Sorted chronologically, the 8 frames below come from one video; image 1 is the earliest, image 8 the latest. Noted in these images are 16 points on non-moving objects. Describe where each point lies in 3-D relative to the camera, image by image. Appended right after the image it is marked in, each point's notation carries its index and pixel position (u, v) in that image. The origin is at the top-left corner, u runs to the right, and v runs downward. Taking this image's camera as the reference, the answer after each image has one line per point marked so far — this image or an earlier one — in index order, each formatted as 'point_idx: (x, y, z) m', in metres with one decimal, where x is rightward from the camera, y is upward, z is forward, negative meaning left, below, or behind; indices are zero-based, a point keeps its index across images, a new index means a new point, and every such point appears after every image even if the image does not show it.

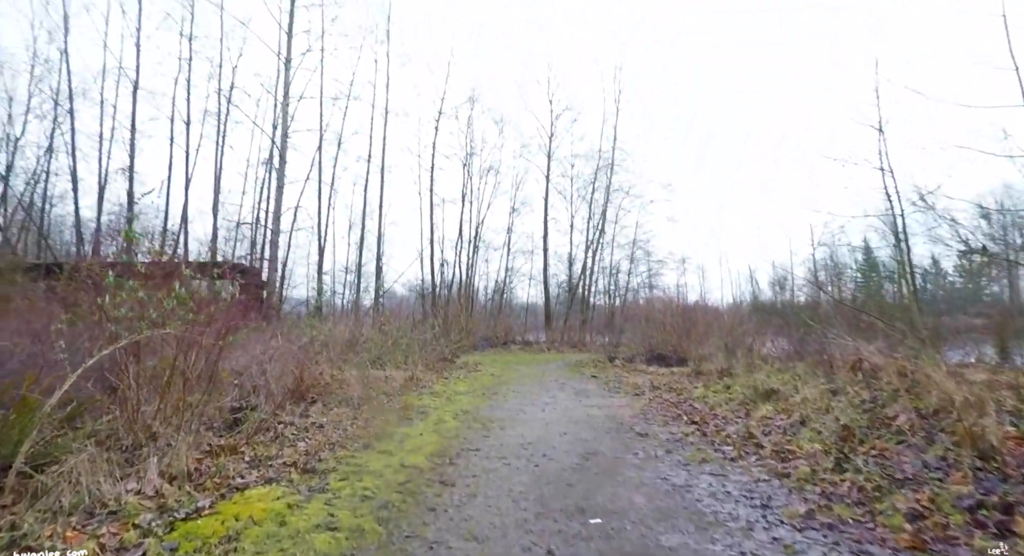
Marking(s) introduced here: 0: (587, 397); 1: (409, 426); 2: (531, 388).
0: (+1.5, -2.3, +11.6) m
1: (-1.5, -2.2, +9.0) m
2: (+0.5, -2.4, +13.2) m
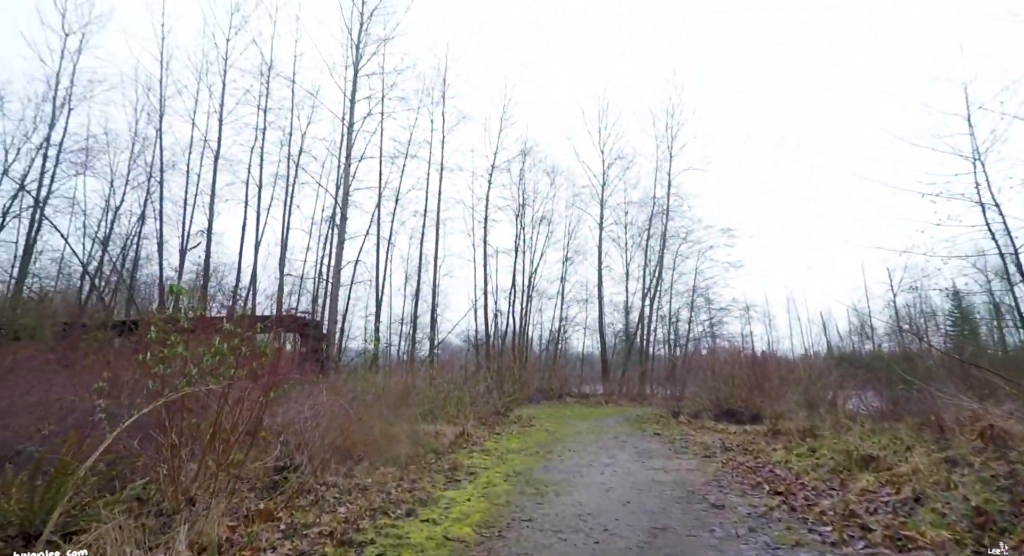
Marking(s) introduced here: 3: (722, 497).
0: (+2.5, -3.2, +10.7) m
1: (-0.8, -2.9, +8.3) m
2: (+1.6, -3.5, +12.3) m
3: (+2.5, -2.6, +7.1) m
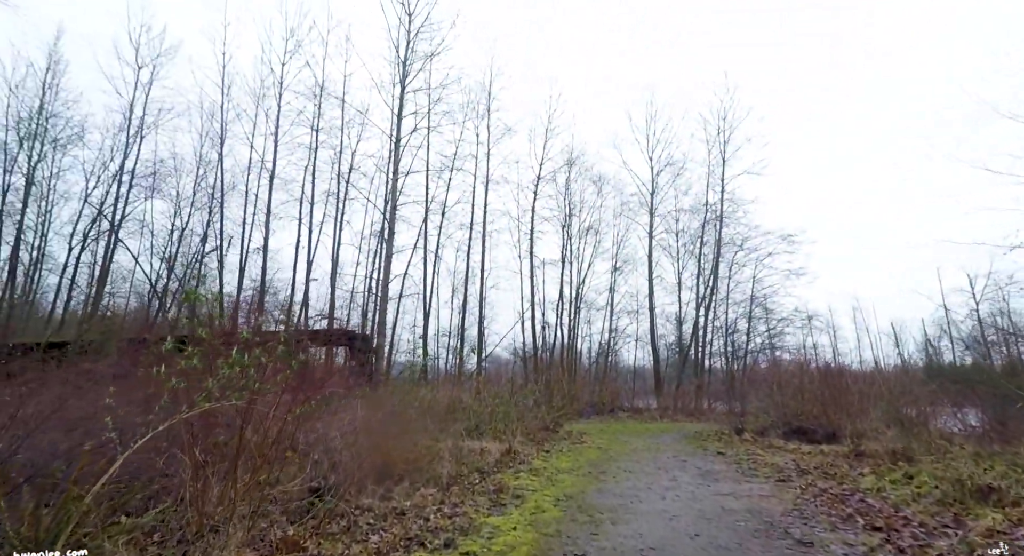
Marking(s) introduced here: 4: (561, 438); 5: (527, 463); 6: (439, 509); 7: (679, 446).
0: (+3.3, -3.3, +9.7) m
1: (-0.1, -3.0, +7.6) m
2: (+2.6, -3.6, +11.3) m
3: (+3.0, -2.6, +6.1) m
4: (+1.4, -4.6, +17.4) m
5: (+0.3, -3.6, +11.5) m
6: (-1.0, -3.0, +7.9) m
7: (+4.0, -4.1, +14.4) m
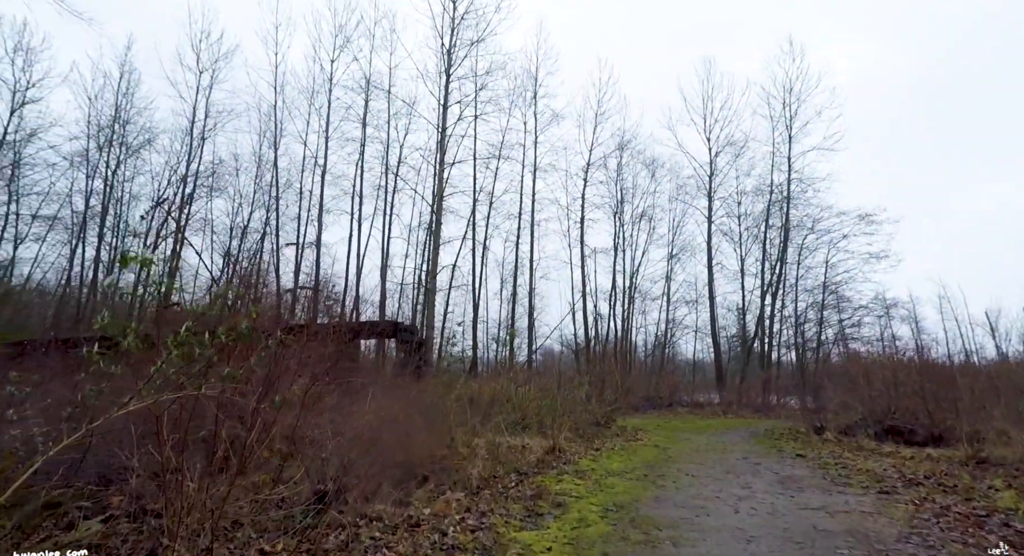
0: (+3.9, -2.8, +8.1) m
1: (+0.3, -2.6, +6.3) m
2: (+3.3, -3.2, +9.8) m
3: (+3.3, -2.2, +4.5) m
4: (+2.7, -4.1, +15.9) m
5: (+1.0, -3.1, +10.2) m
6: (-0.6, -2.7, +6.7) m
7: (+5.0, -3.6, +12.7) m
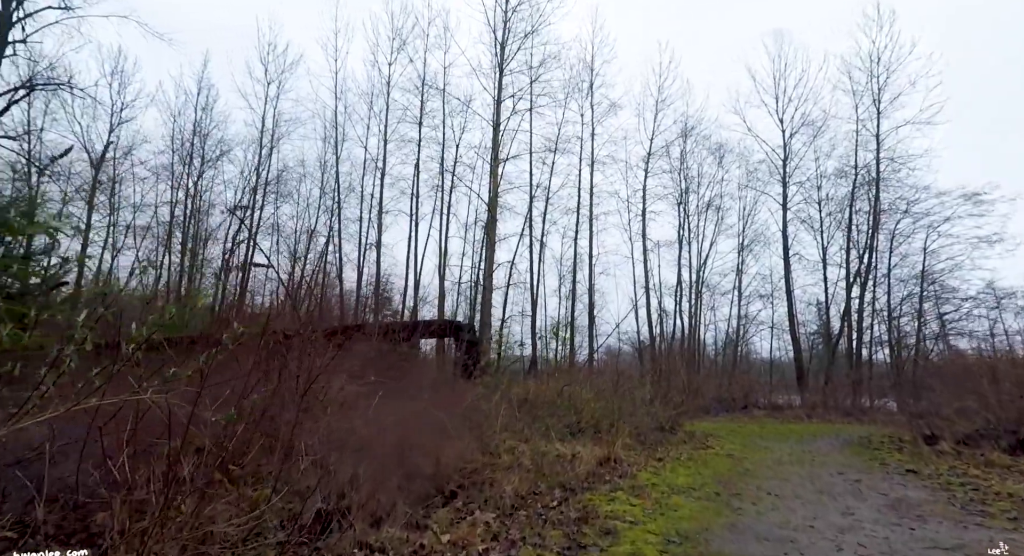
0: (+4.3, -2.5, +6.3) m
1: (+0.5, -2.4, +4.9) m
2: (+3.9, -2.9, +8.1) m
3: (+3.3, -1.9, +2.9) m
4: (+4.0, -3.9, +14.3) m
5: (+1.7, -2.9, +8.8) m
6: (-0.2, -2.4, +5.4) m
7: (+6.0, -3.3, +10.8) m
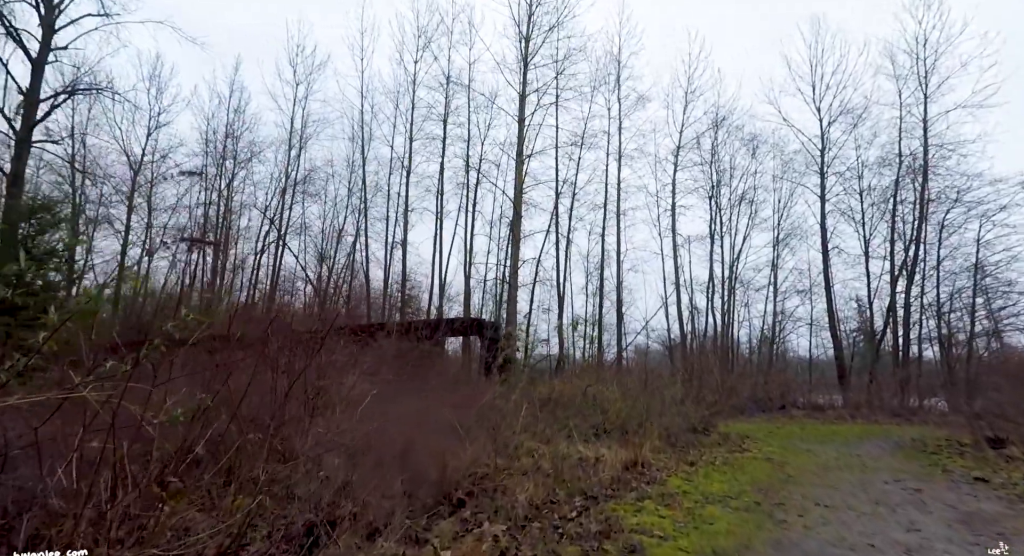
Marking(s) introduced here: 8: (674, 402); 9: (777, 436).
0: (+4.4, -2.3, +5.4) m
1: (+0.6, -2.2, +4.2) m
2: (+4.1, -2.7, +7.2) m
3: (+3.3, -1.7, +2.0) m
4: (+4.5, -3.7, +13.4) m
5: (+1.9, -2.7, +8.0) m
6: (-0.2, -2.3, +4.7) m
7: (+6.3, -3.1, +9.8) m
8: (+4.2, -3.3, +15.8) m
9: (+6.9, -4.1, +15.7) m
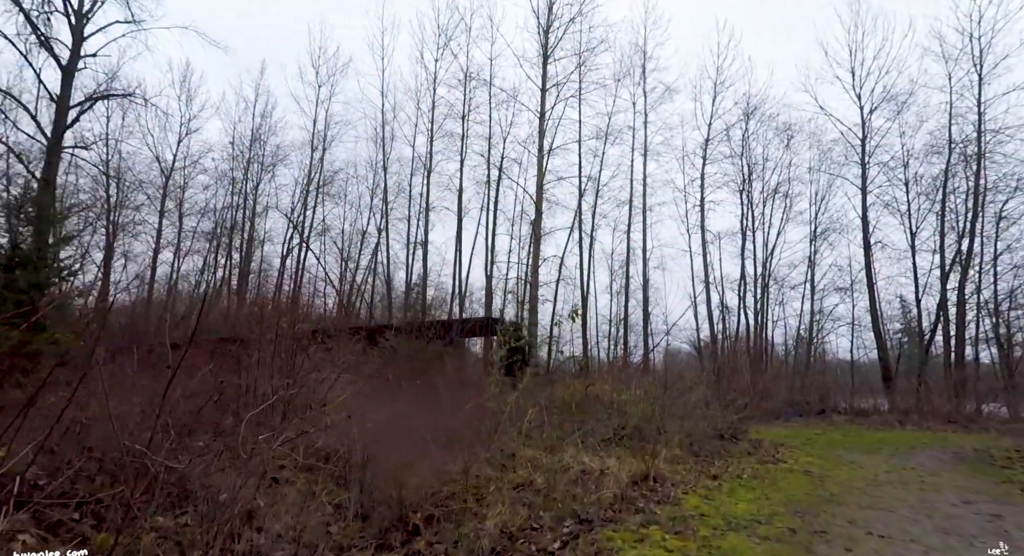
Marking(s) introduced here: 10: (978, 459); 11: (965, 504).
0: (+4.1, -2.1, +4.0) m
1: (+0.2, -2.0, +2.9) m
2: (+3.9, -2.4, +5.8) m
3: (+2.8, -1.4, +0.7) m
4: (+4.6, -3.4, +11.9) m
5: (+1.8, -2.5, +6.7) m
6: (-0.5, -2.0, +3.5) m
7: (+6.2, -2.8, +8.3) m
8: (+4.5, -3.1, +14.4) m
9: (+7.2, -3.9, +14.1) m
10: (+8.6, -3.3, +11.2) m
11: (+5.5, -2.7, +7.4) m
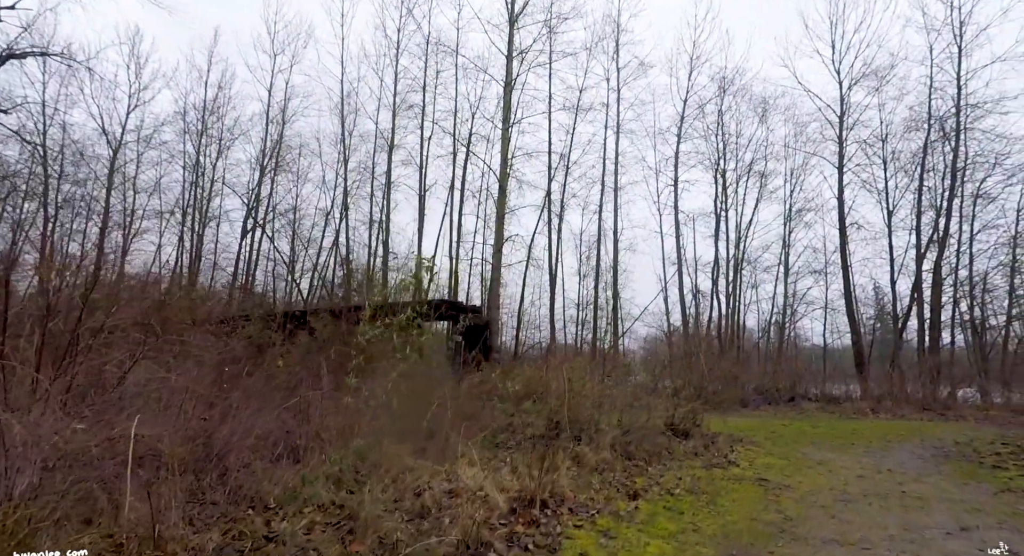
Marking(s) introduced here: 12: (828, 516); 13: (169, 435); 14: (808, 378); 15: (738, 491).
0: (+2.7, -1.7, +2.0) m
1: (-1.1, -1.6, +0.9) m
2: (+2.5, -2.0, +3.8) m
3: (+1.5, -1.1, -1.3) m
4: (+3.0, -2.9, +10.0) m
5: (+0.3, -2.0, +4.7) m
6: (-1.9, -1.6, +1.4) m
7: (+4.7, -2.4, +6.4) m
8: (+2.8, -2.5, +12.5) m
9: (+5.5, -3.3, +12.3) m
10: (+7.1, -2.8, +9.4) m
11: (+4.0, -2.2, +5.5) m
12: (+3.1, -2.3, +5.8) m
13: (-2.7, -1.3, +4.9) m
14: (+9.7, -3.4, +19.9) m
15: (+2.5, -2.4, +6.8) m
